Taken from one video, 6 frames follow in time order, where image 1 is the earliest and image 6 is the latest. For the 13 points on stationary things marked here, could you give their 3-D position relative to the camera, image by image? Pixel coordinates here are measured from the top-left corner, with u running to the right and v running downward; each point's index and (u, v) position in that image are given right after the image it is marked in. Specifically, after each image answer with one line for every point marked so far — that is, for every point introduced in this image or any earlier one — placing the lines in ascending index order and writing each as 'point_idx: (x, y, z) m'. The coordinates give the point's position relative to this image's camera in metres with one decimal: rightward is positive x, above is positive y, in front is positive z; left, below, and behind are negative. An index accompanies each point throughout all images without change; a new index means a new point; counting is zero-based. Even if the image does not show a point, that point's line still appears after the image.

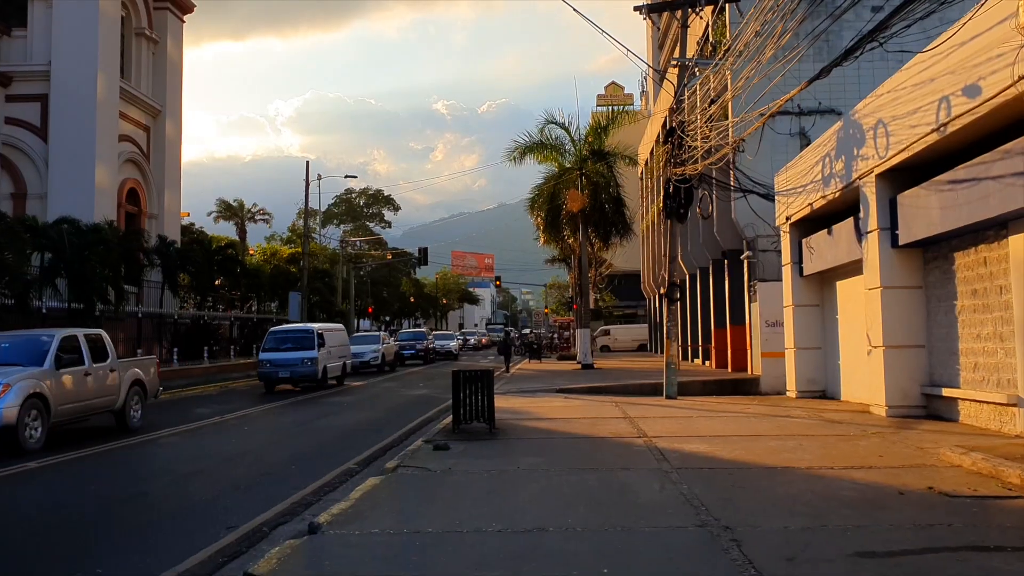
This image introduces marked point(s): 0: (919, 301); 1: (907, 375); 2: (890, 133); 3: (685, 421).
0: (+6.8, -0.2, +14.0) m
1: (+6.6, -1.4, +13.9) m
2: (+6.1, +2.5, +13.5) m
3: (+2.8, -2.2, +13.8) m
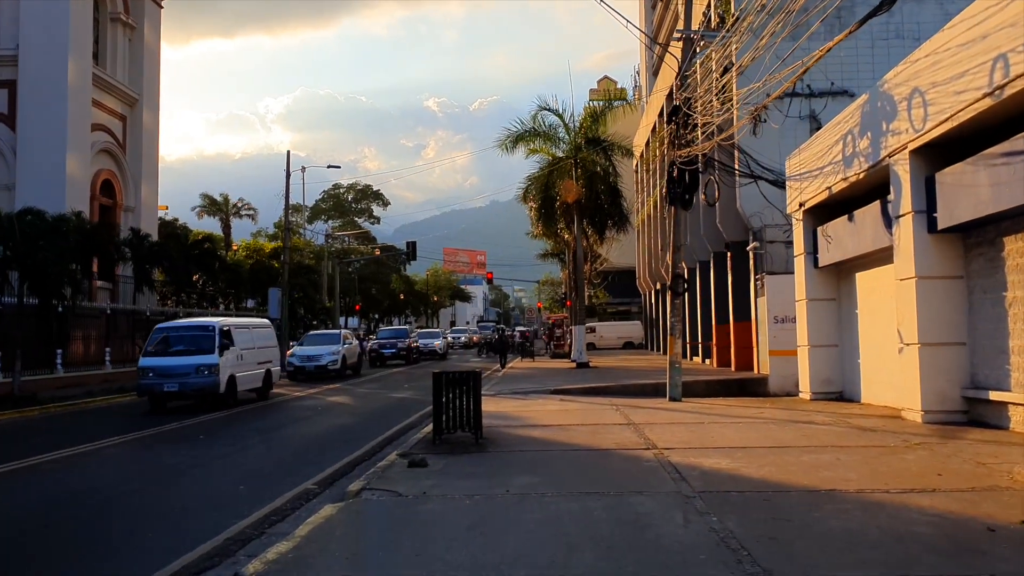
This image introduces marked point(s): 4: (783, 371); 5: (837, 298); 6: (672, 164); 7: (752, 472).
0: (+6.7, -0.1, +12.5) m
1: (+6.4, -1.3, +12.4) m
2: (+6.0, +2.7, +12.0) m
3: (+2.7, -2.1, +12.2) m
4: (+6.5, -2.0, +20.0) m
5: (+6.9, -0.2, +17.7) m
6: (+3.4, +2.6, +17.6) m
7: (+2.5, -1.9, +8.5) m
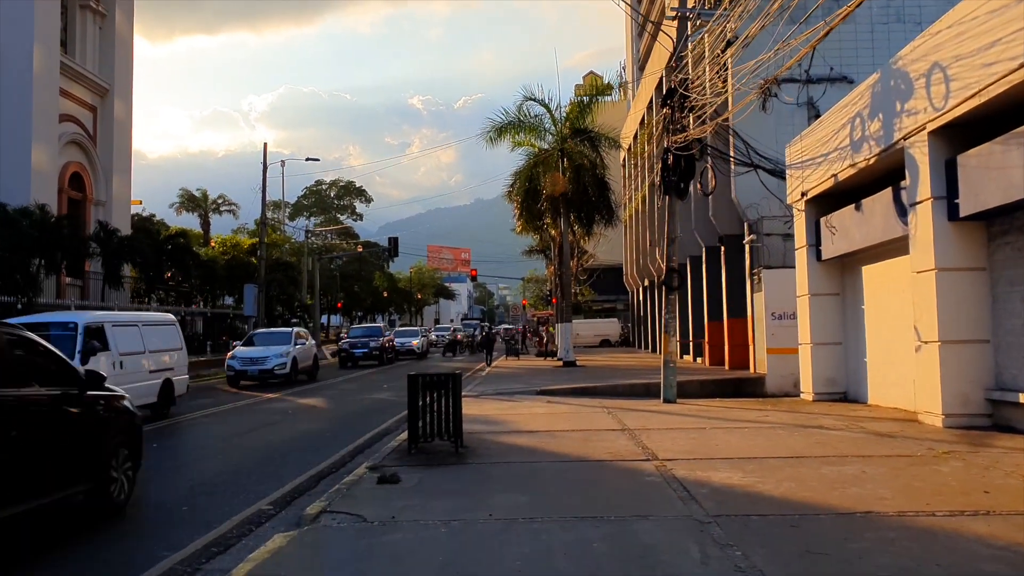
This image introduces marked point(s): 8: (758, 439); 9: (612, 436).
0: (+6.4, 0.0, +11.5) m
1: (+6.2, -1.2, +11.4) m
2: (+5.8, +2.8, +11.0) m
3: (+2.5, -2.0, +11.2) m
4: (+6.1, -1.9, +19.0) m
5: (+6.6, -0.1, +16.7) m
6: (+3.0, +2.7, +16.6) m
7: (+2.3, -1.8, +7.4) m
8: (+3.2, -1.9, +10.7) m
9: (+1.3, -2.0, +11.1) m
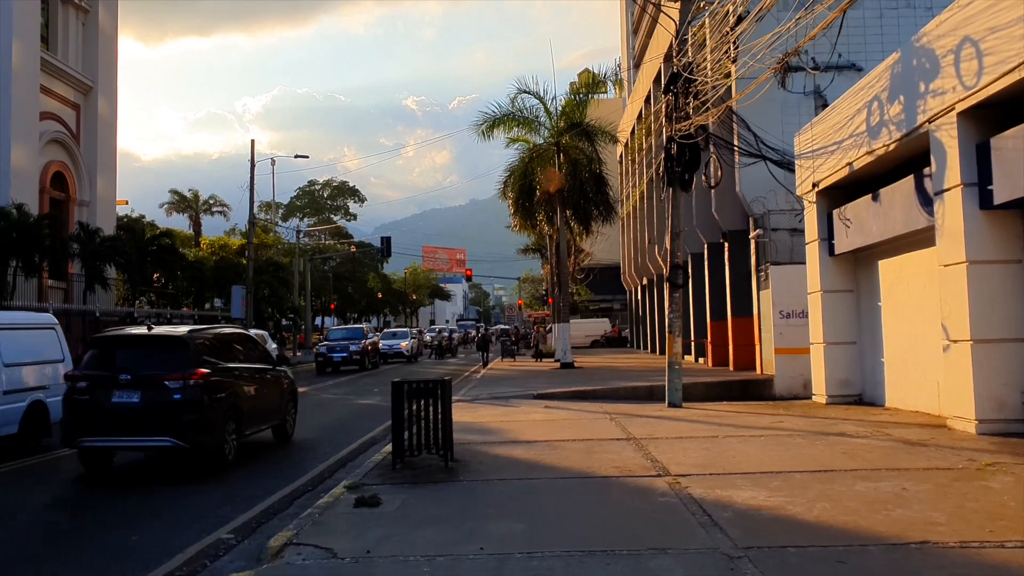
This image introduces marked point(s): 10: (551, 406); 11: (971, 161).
0: (+6.4, +0.1, +10.6) m
1: (+6.2, -1.1, +10.5) m
2: (+5.7, +2.8, +10.0) m
3: (+2.4, -1.9, +10.2) m
4: (+6.0, -1.8, +18.1) m
5: (+6.5, 0.0, +15.8) m
6: (+2.9, +2.8, +15.6) m
7: (+2.3, -1.7, +6.5) m
8: (+3.1, -1.9, +9.8) m
9: (+1.3, -1.9, +10.2) m
10: (+0.7, -2.3, +16.1) m
11: (+5.9, +1.6, +10.7) m
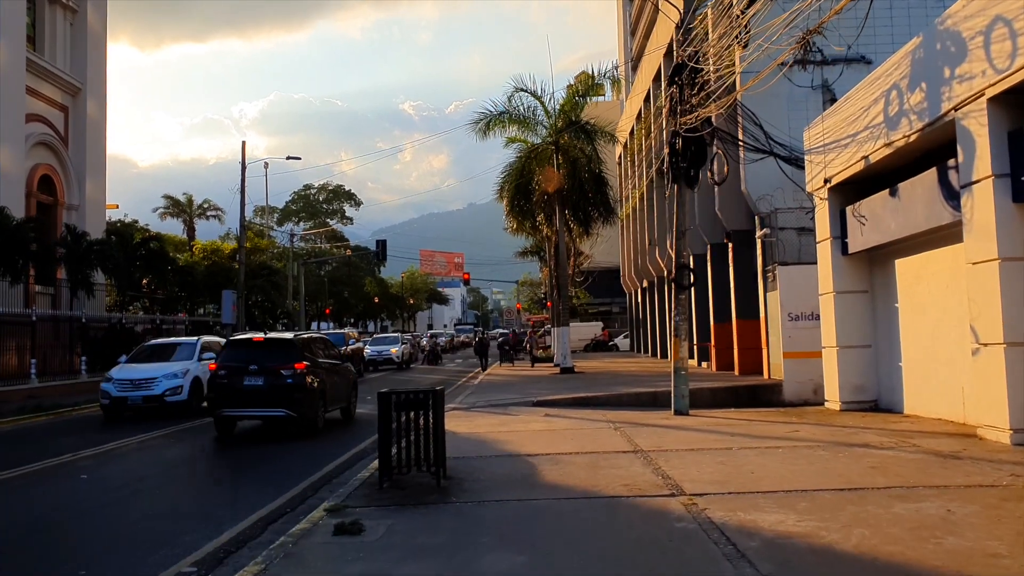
0: (+6.3, +0.1, +9.8) m
1: (+6.1, -1.1, +9.7) m
2: (+5.6, +2.8, +9.3) m
3: (+2.4, -1.9, +9.4) m
4: (+6.0, -1.8, +17.3) m
5: (+6.5, 0.0, +15.0) m
6: (+2.9, +2.7, +14.9) m
7: (+2.3, -1.7, +5.7) m
8: (+3.1, -1.9, +9.0) m
9: (+1.3, -1.9, +9.4) m
10: (+0.7, -2.3, +15.3) m
11: (+5.8, +1.6, +9.9) m
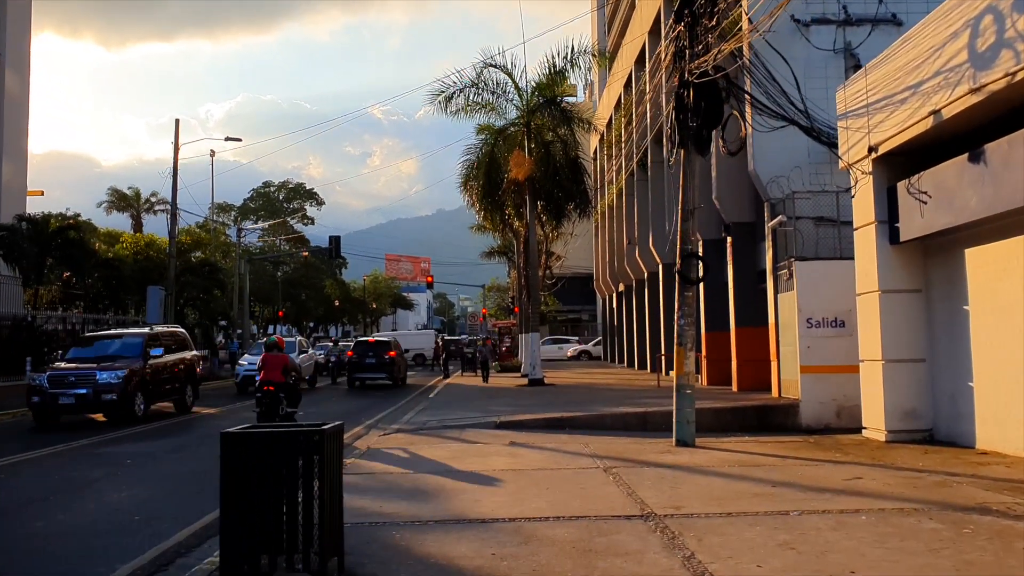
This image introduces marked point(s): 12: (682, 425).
0: (+5.9, +0.2, +6.6) m
1: (+5.7, -1.0, +6.5) m
2: (+5.3, +2.9, +6.1) m
3: (+2.0, -1.8, +6.1) m
4: (+5.3, -1.8, +14.1) m
5: (+5.9, 0.0, +11.8) m
6: (+2.3, +2.8, +11.6) m
7: (+2.0, -1.6, +2.4) m
8: (+2.7, -1.8, +5.7) m
9: (+0.9, -1.8, +6.0) m
10: (+0.1, -2.2, +11.9) m
11: (+5.4, +1.7, +6.7) m
12: (+2.4, -1.9, +11.5) m
